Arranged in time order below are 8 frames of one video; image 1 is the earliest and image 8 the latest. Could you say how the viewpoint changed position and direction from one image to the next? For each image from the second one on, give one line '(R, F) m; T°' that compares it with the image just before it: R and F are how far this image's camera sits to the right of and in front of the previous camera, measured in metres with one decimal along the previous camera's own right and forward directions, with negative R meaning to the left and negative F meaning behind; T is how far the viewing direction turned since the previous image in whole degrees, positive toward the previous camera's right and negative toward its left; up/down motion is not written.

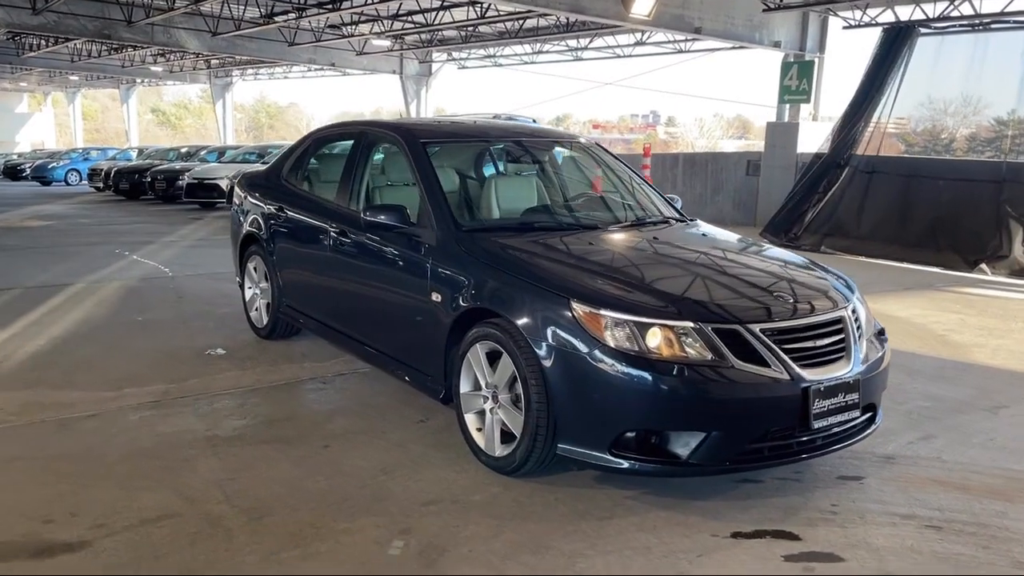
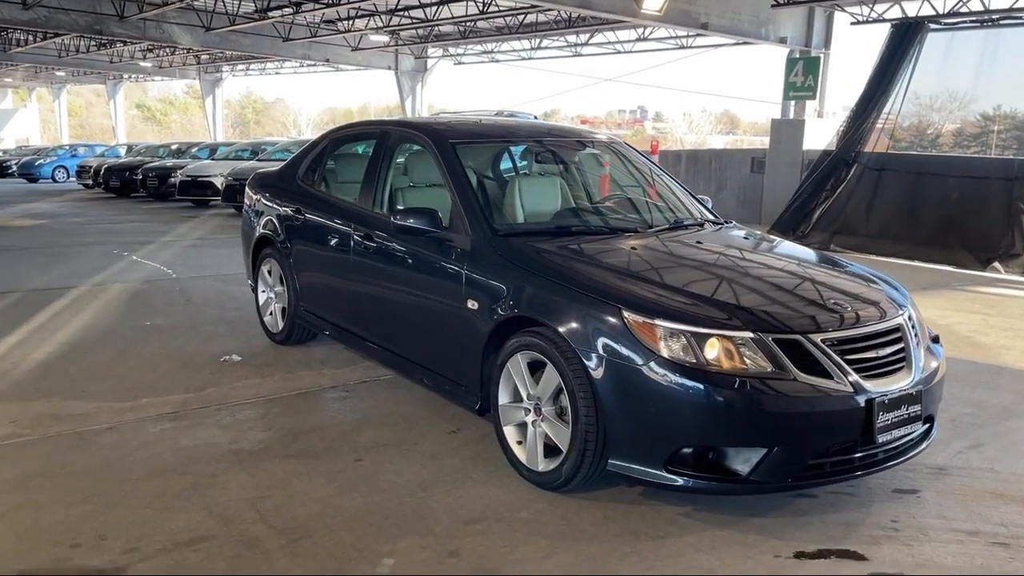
(-0.2, +0.2) m; +1°
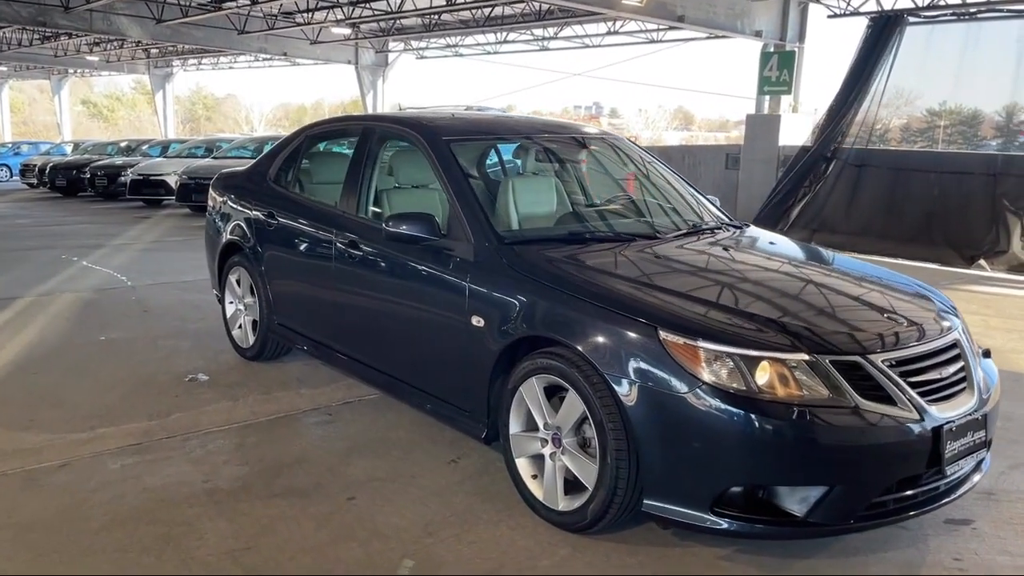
(-0.2, +0.4) m; +3°
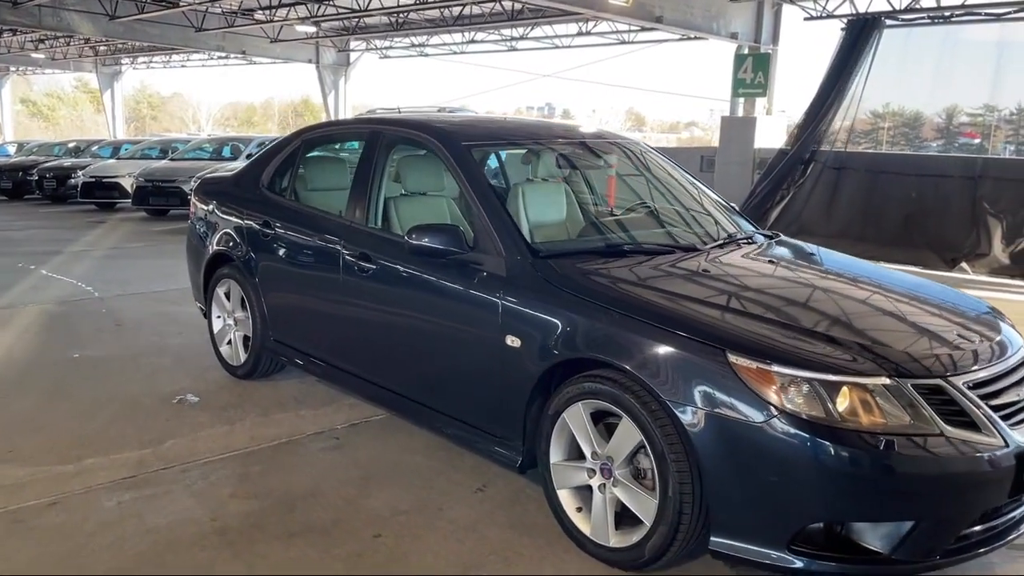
(-0.3, +0.2) m; +3°
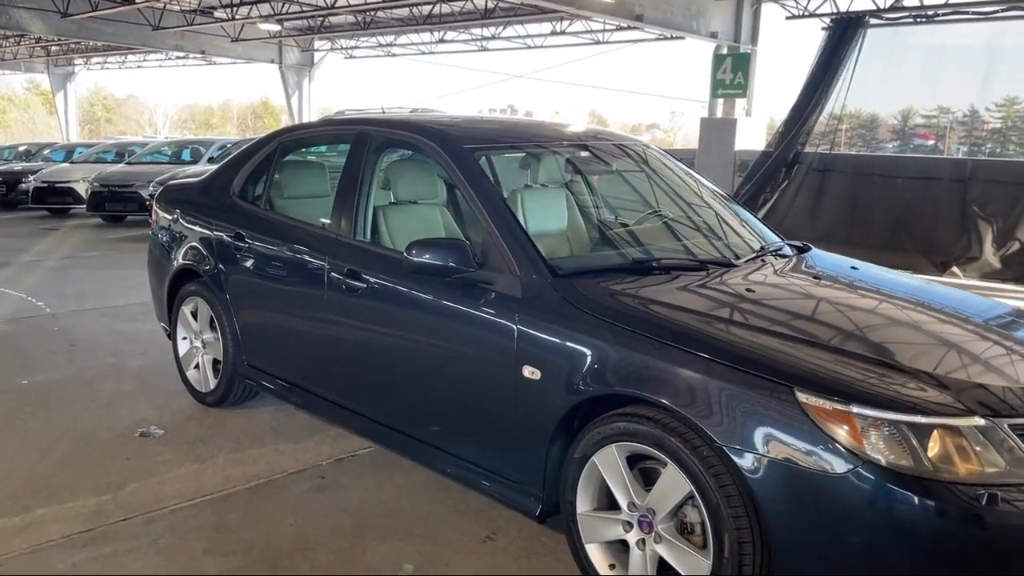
(-0.2, +0.4) m; +2°
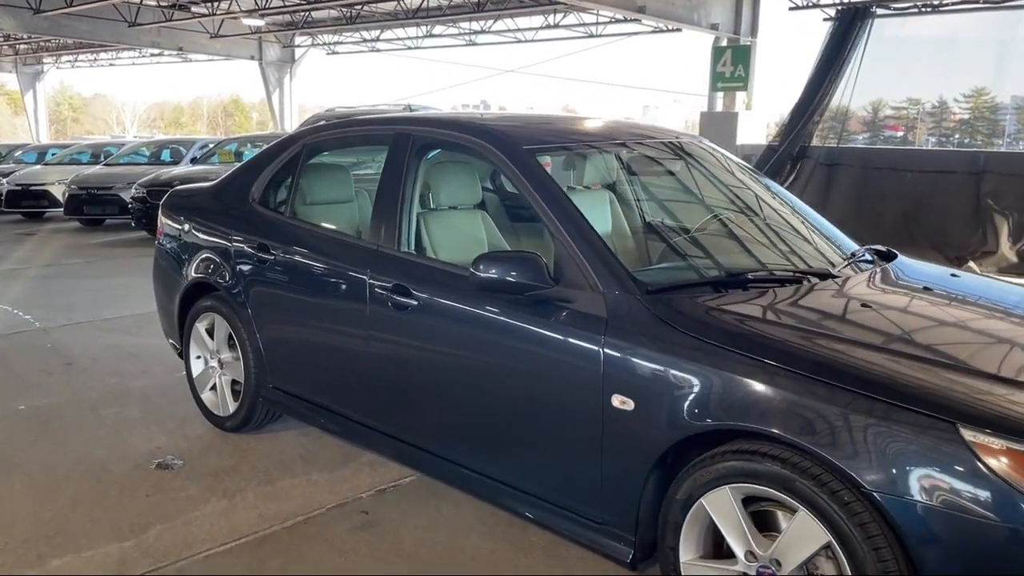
(-0.3, +0.3) m; +2°
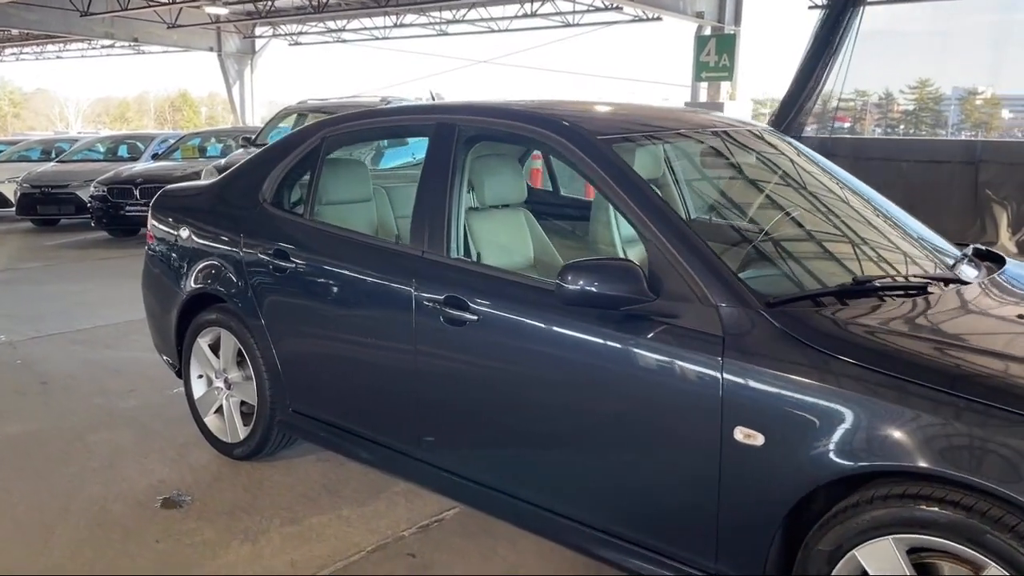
(-0.3, +0.4) m; +3°
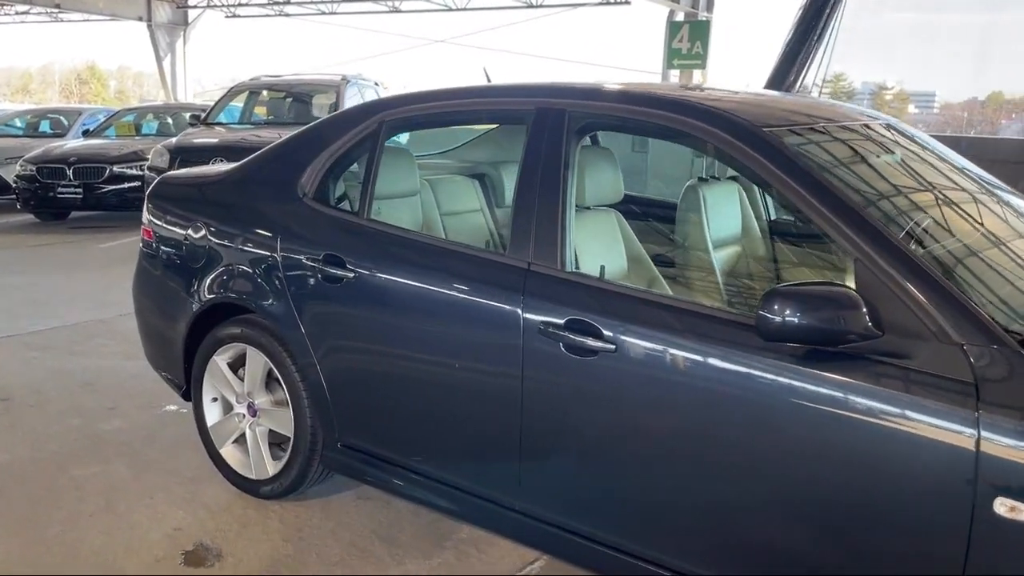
(-0.5, +0.5) m; +5°
